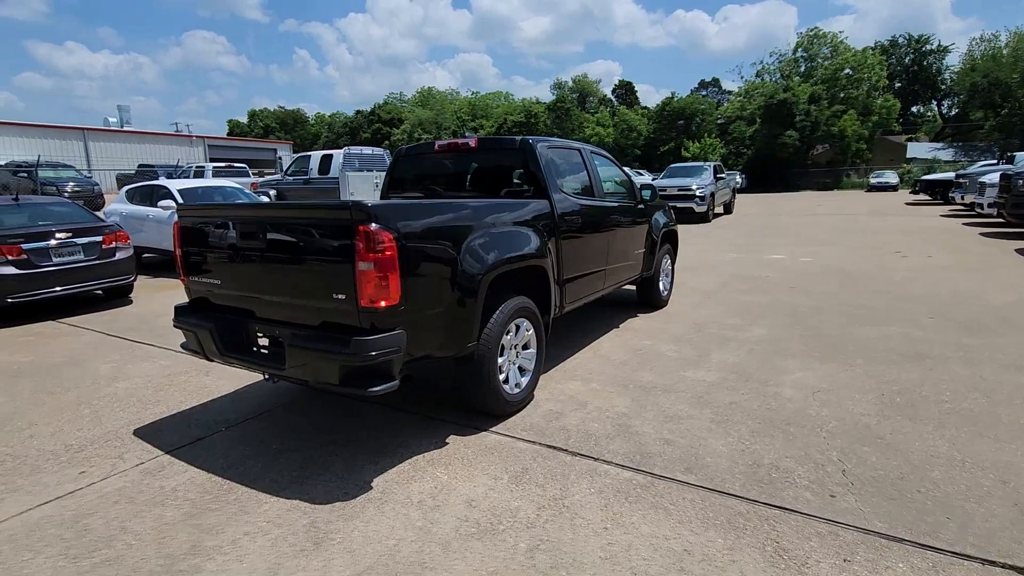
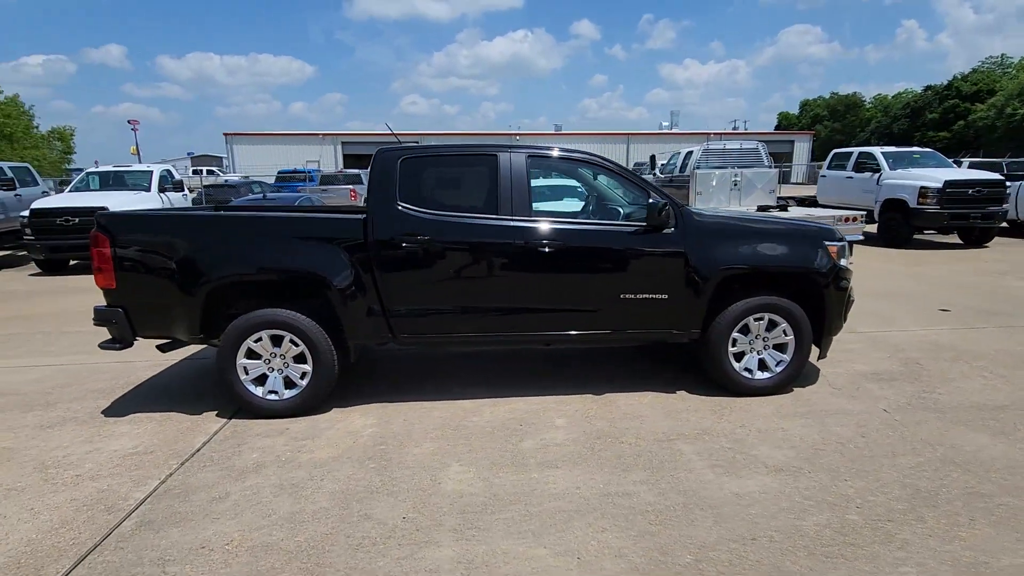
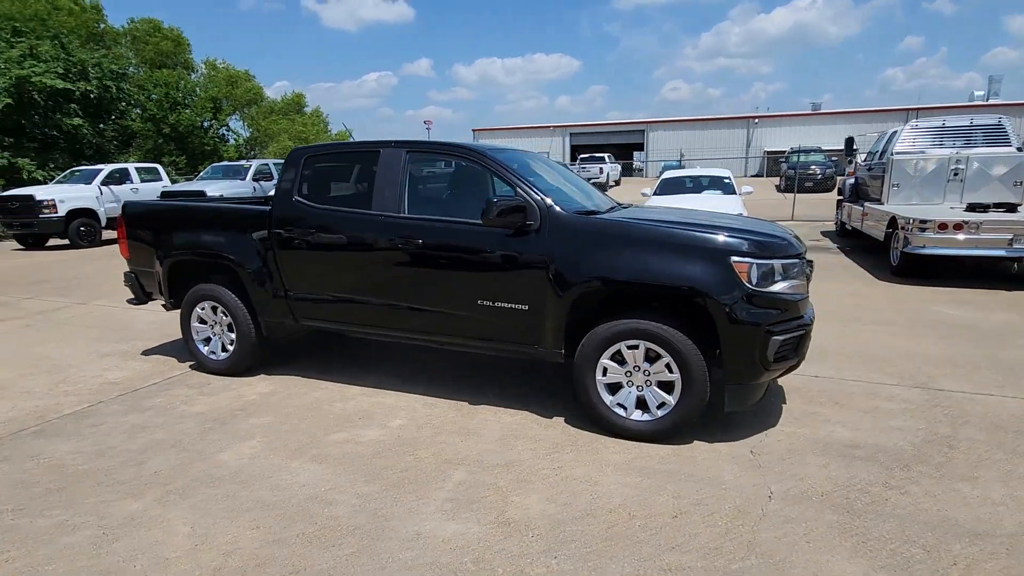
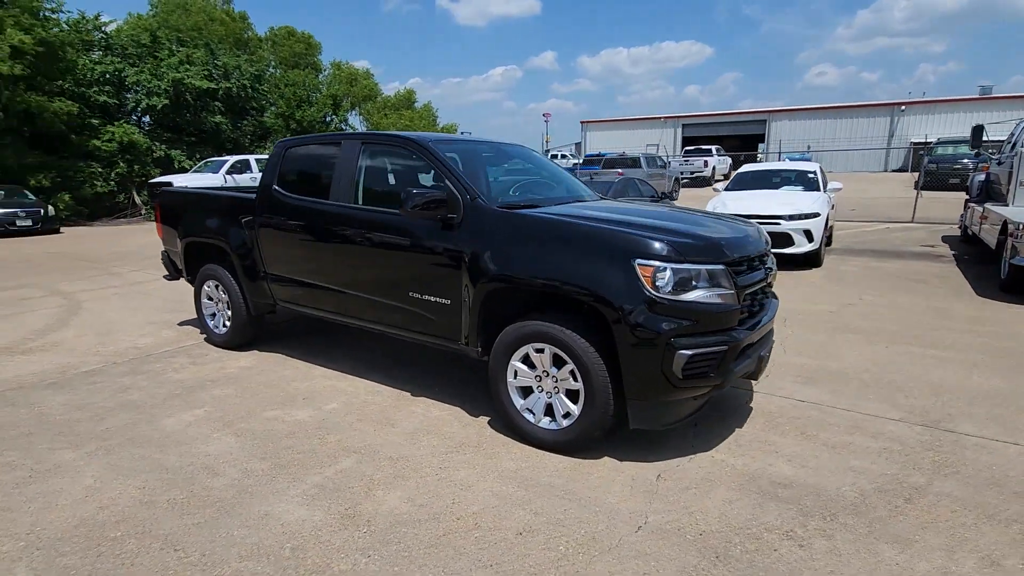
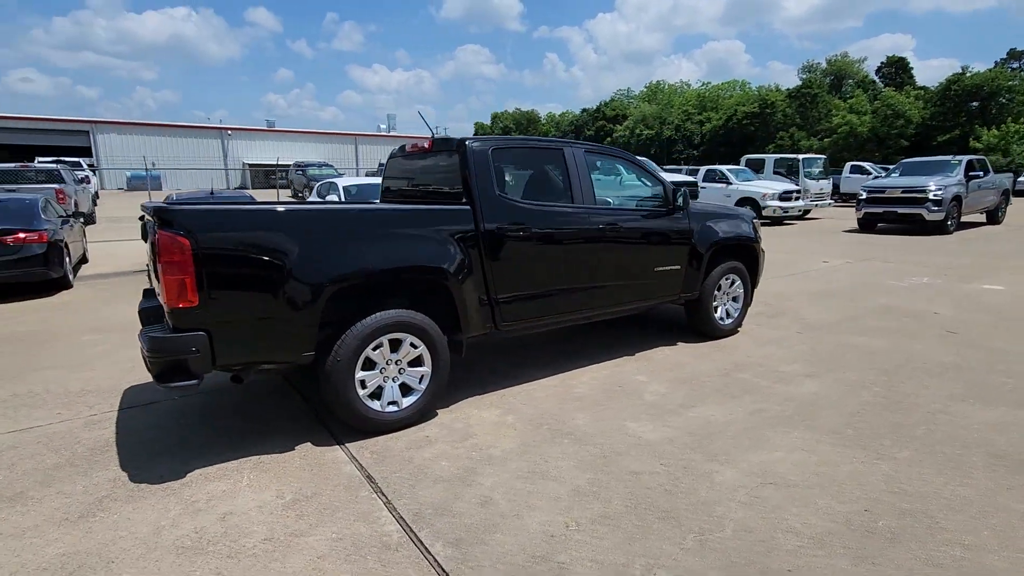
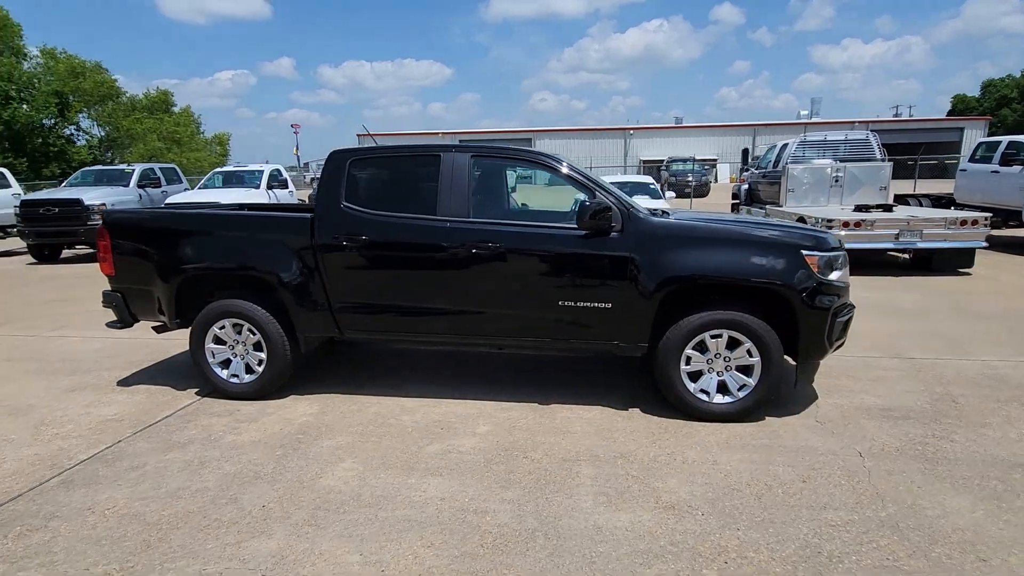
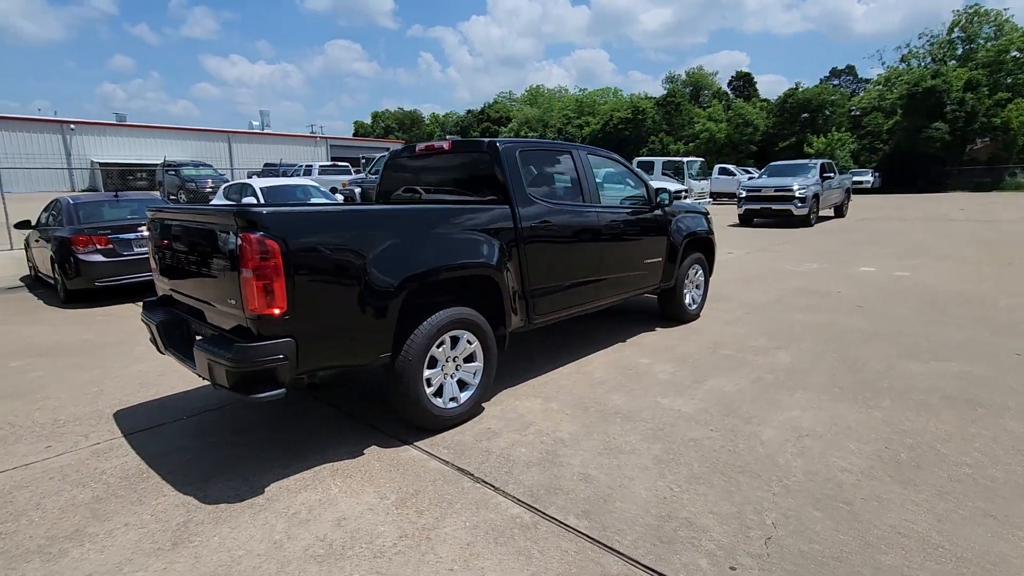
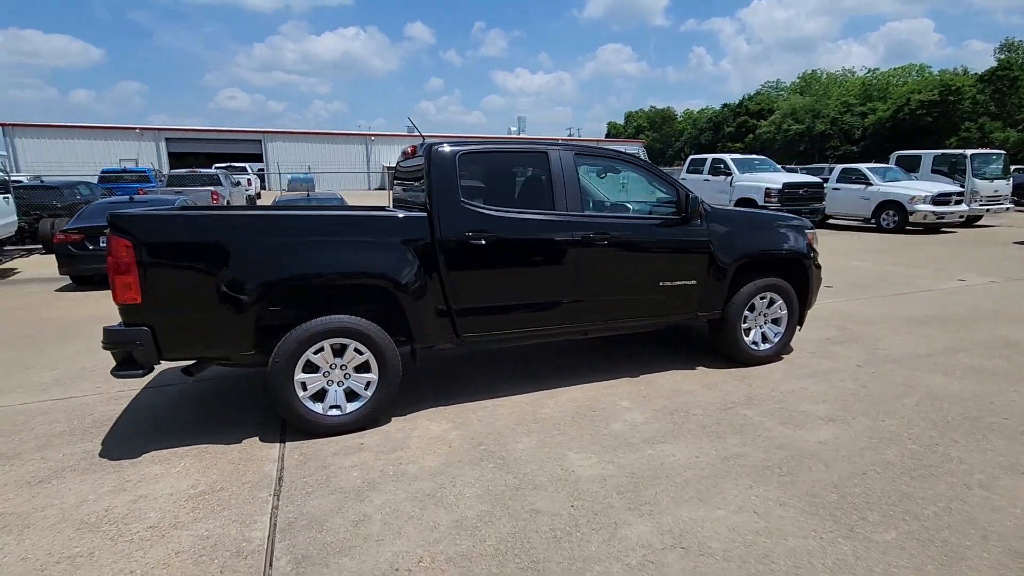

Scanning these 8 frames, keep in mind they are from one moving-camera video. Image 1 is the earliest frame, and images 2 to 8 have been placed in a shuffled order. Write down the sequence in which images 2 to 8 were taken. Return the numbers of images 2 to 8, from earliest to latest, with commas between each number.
7, 5, 8, 2, 6, 3, 4
